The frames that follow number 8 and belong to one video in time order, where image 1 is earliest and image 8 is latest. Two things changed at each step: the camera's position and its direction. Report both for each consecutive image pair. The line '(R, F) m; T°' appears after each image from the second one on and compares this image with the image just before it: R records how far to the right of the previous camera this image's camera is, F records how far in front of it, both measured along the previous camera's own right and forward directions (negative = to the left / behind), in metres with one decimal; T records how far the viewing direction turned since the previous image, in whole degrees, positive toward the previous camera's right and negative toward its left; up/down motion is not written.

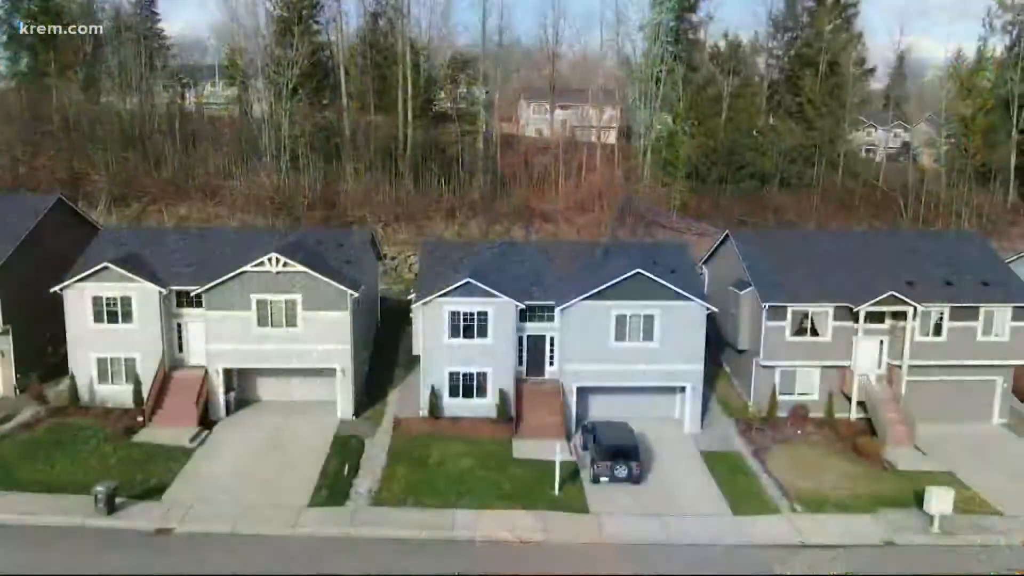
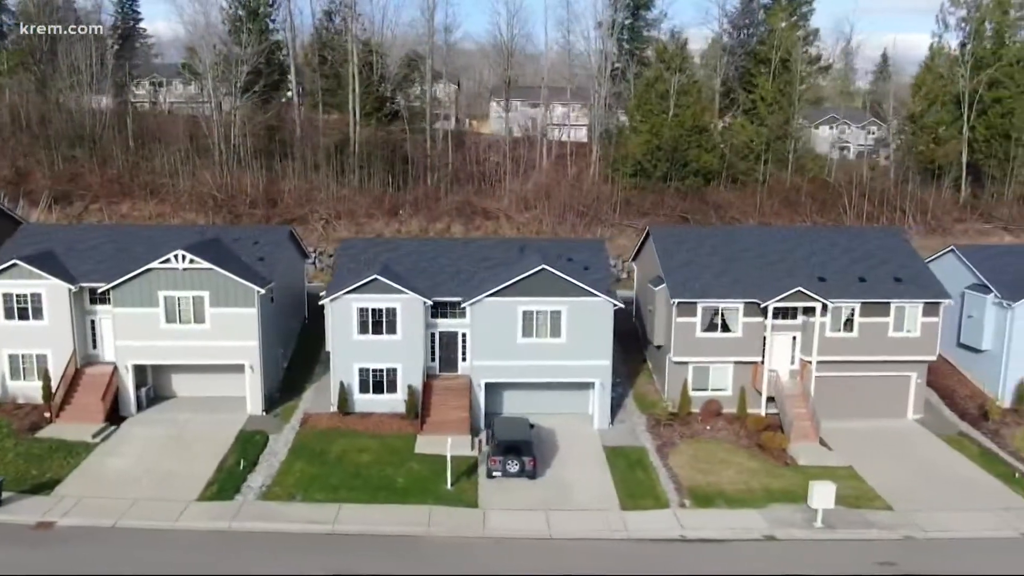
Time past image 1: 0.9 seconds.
(+3.1, -0.2) m; 0°
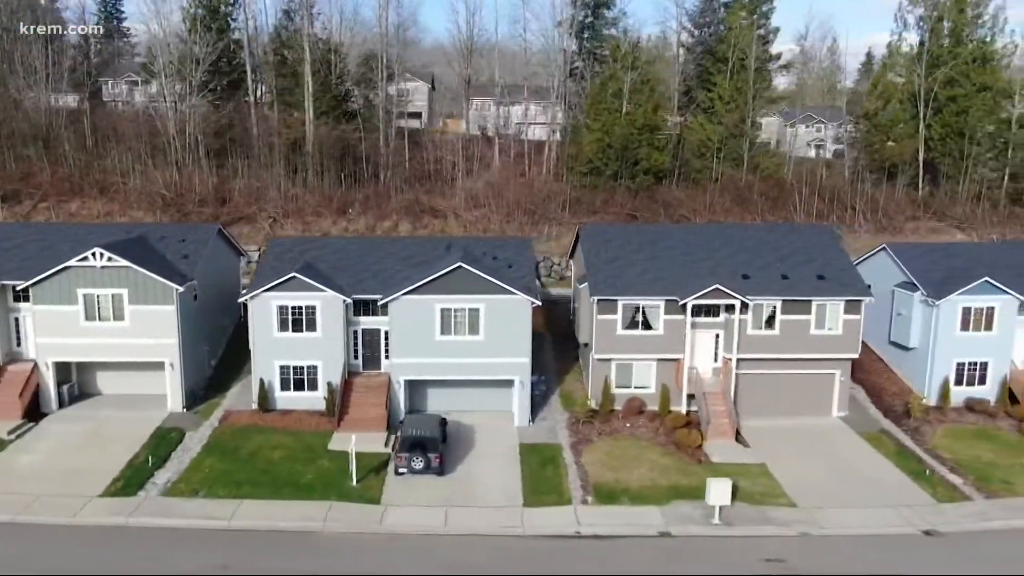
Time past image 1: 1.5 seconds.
(+2.7, -0.1) m; 0°
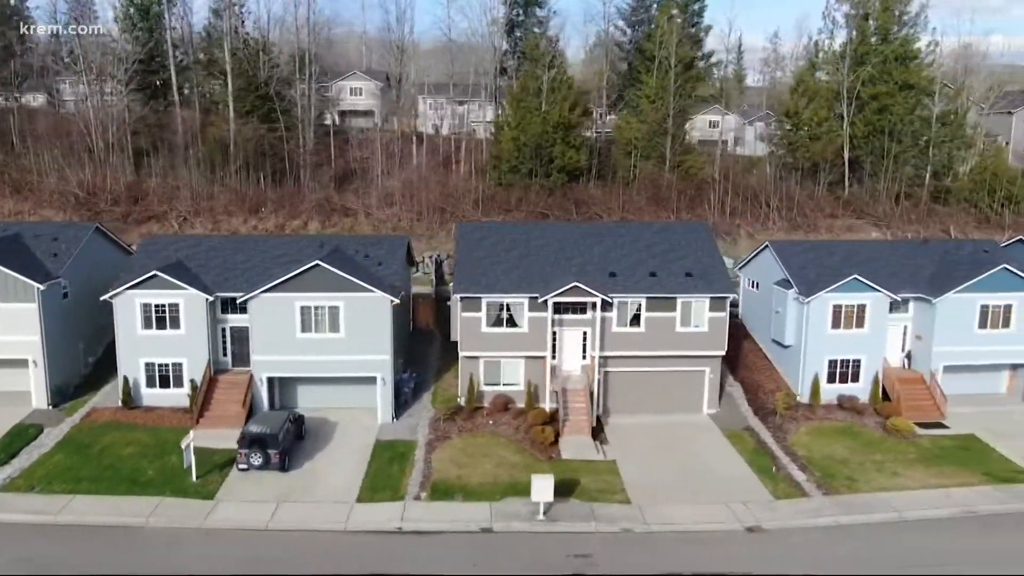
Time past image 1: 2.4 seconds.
(+4.7, -0.2) m; 0°
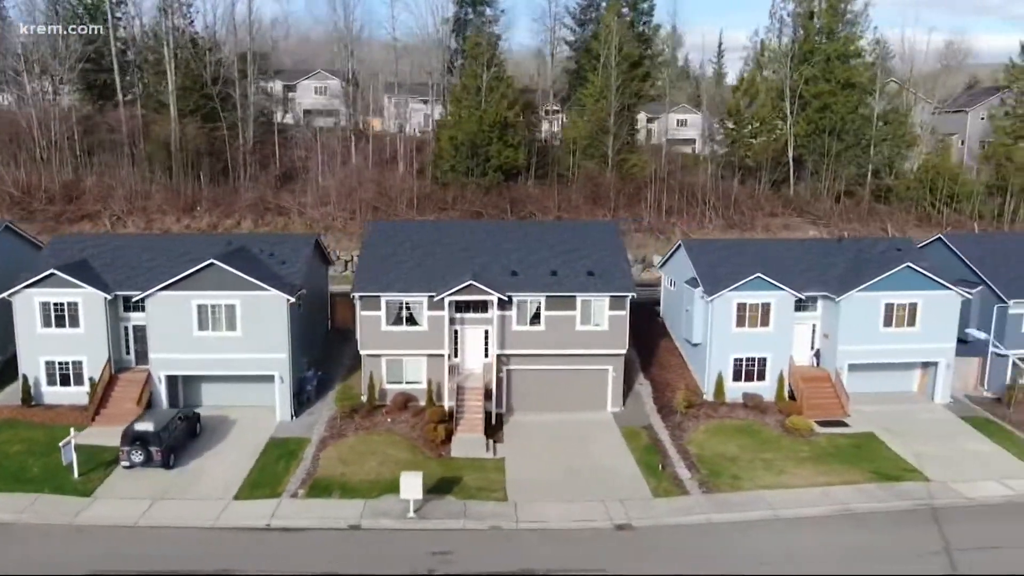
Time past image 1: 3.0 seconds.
(+3.5, -0.1) m; 0°
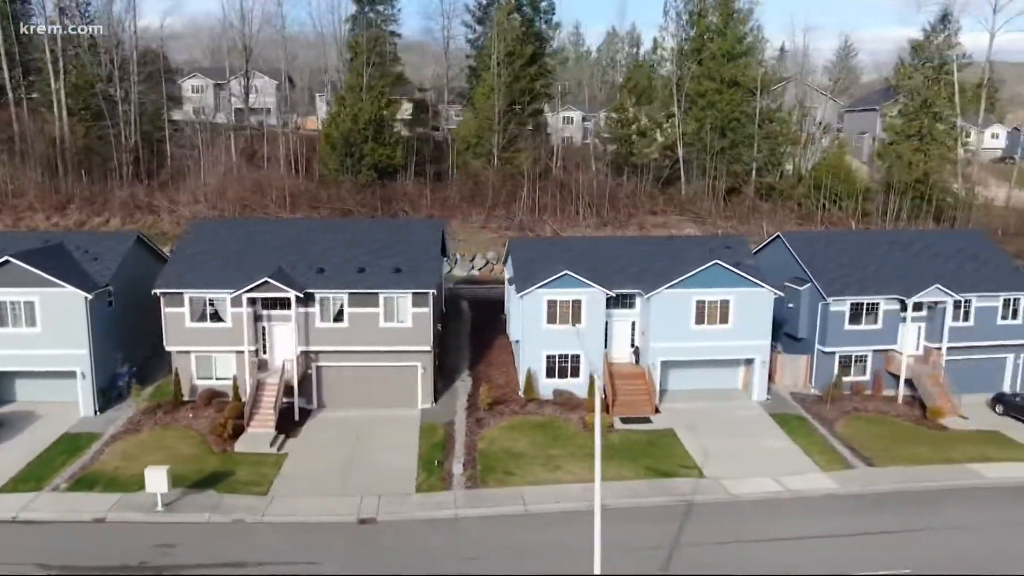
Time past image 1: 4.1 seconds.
(+6.9, -0.2) m; -1°
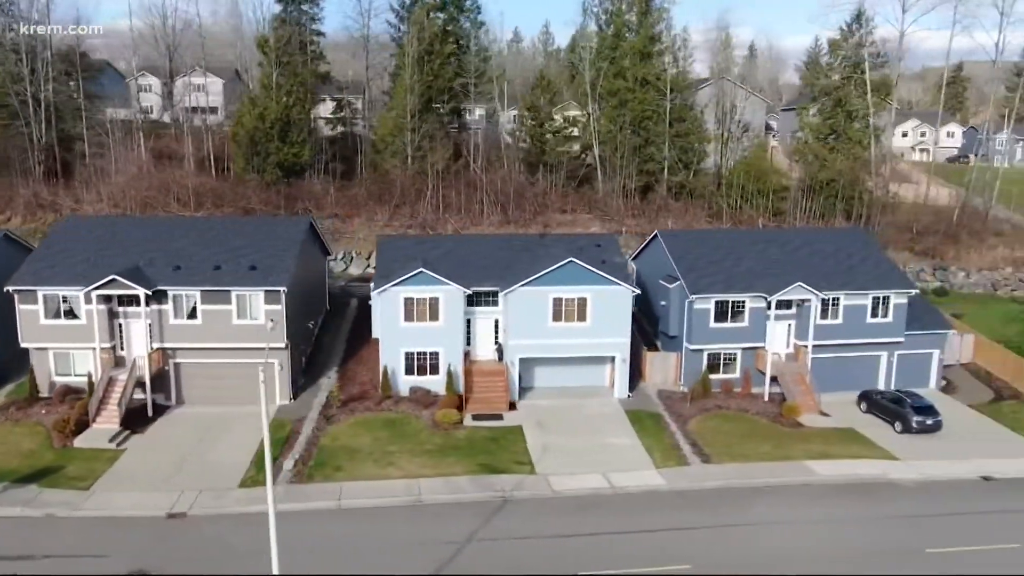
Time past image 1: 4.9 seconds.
(+5.3, -0.2) m; 0°
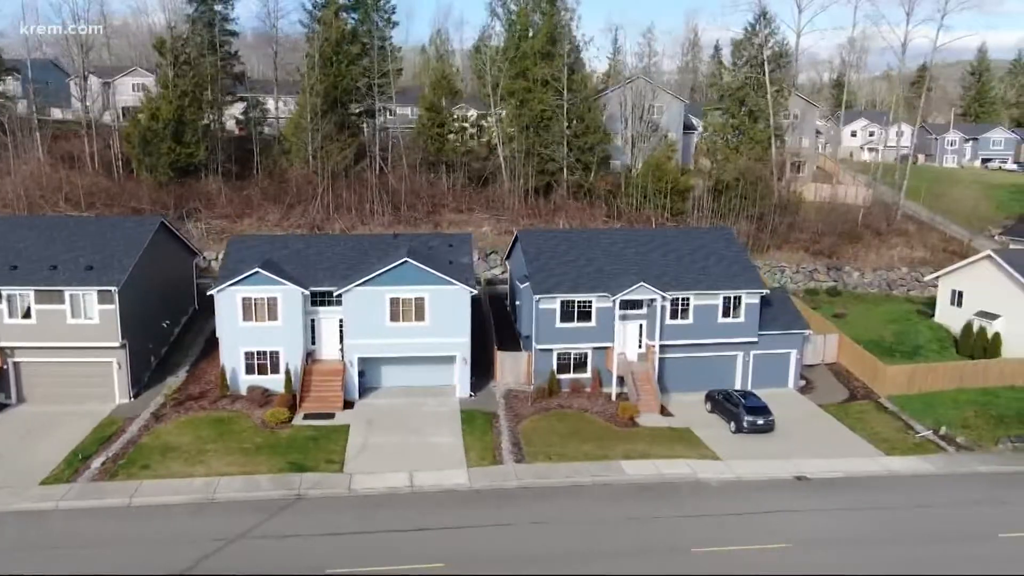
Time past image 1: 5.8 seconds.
(+6.1, -0.1) m; 0°
